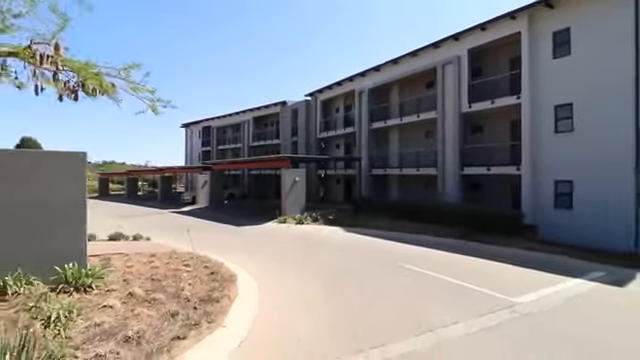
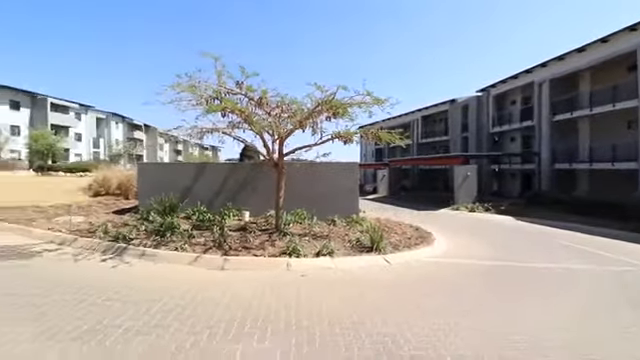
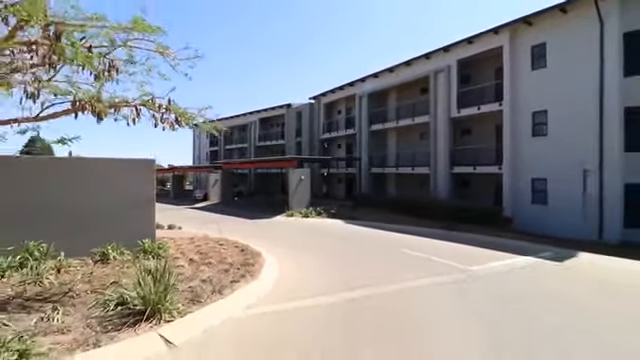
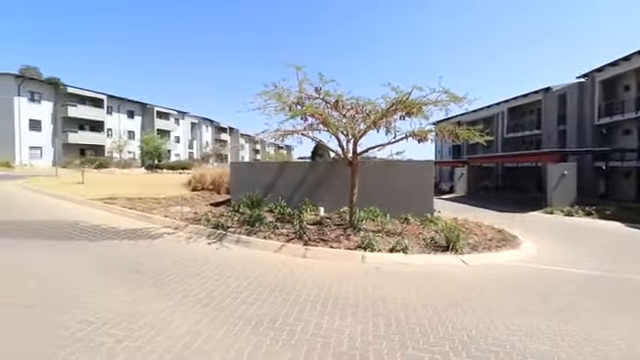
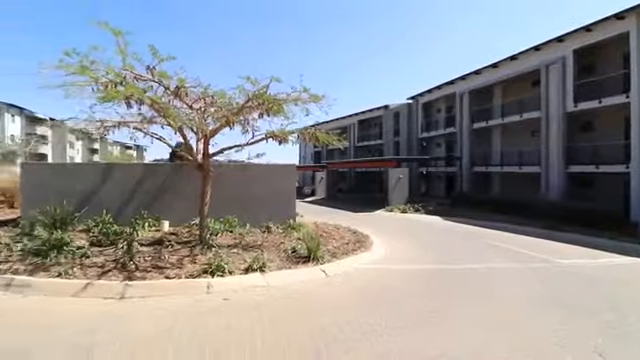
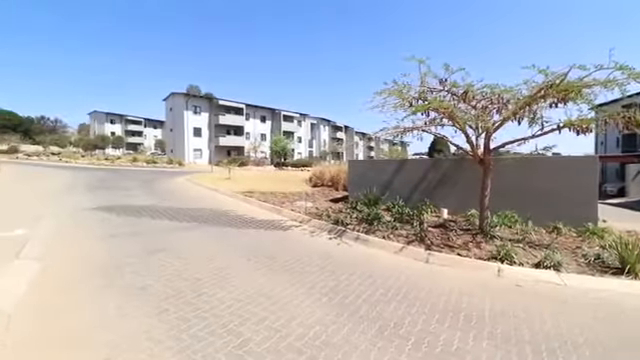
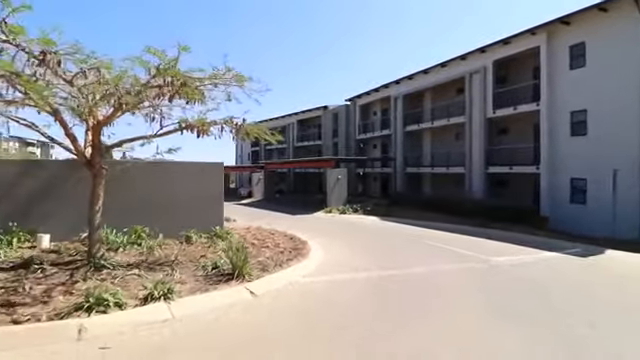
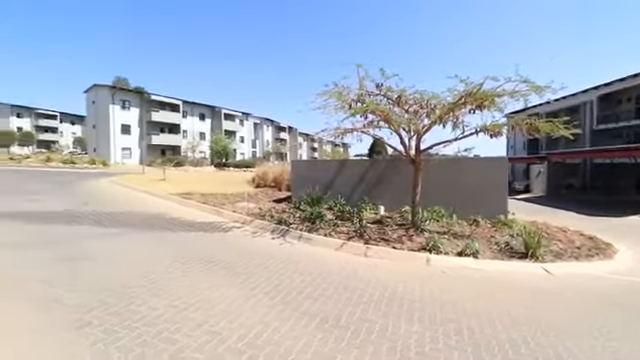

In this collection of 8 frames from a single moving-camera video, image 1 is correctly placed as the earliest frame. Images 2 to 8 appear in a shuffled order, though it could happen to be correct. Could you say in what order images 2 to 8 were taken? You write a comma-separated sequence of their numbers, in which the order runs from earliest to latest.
3, 7, 5, 2, 4, 8, 6
